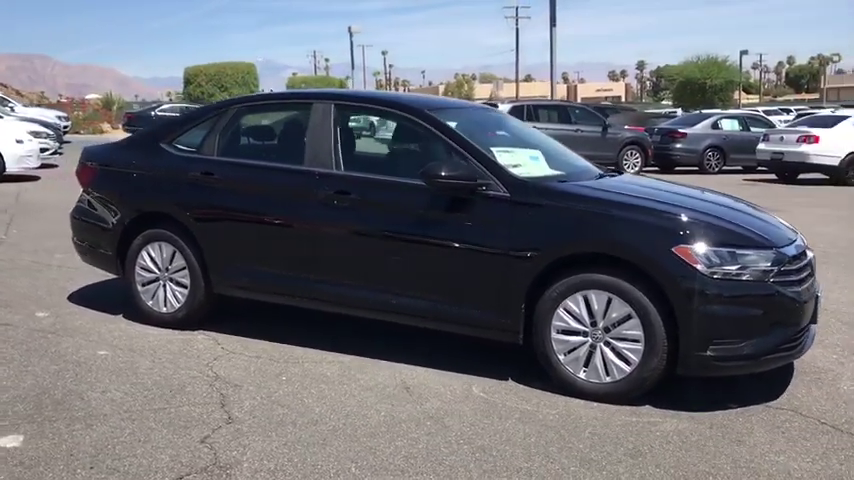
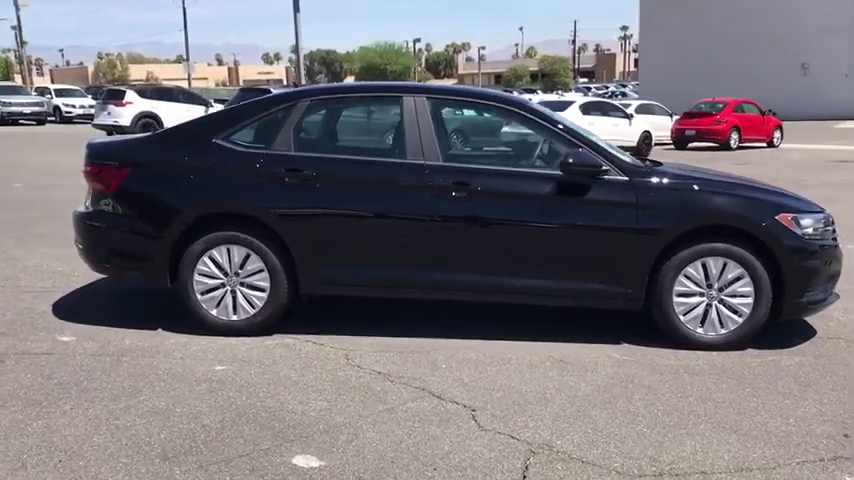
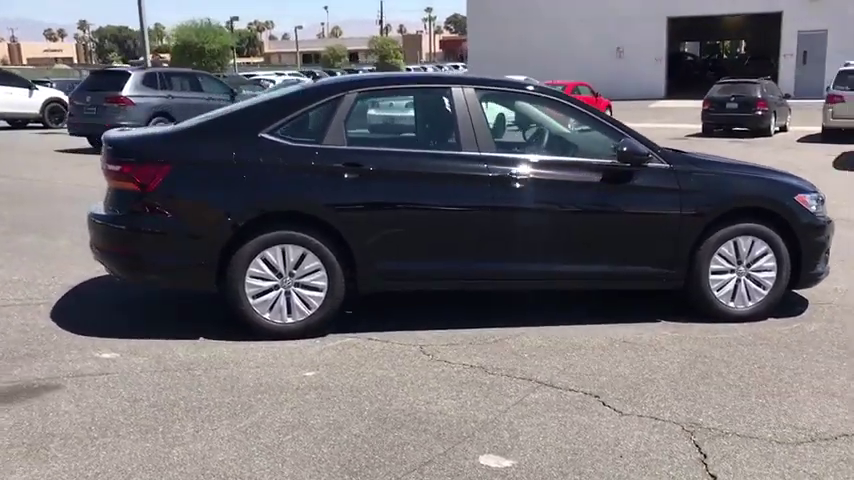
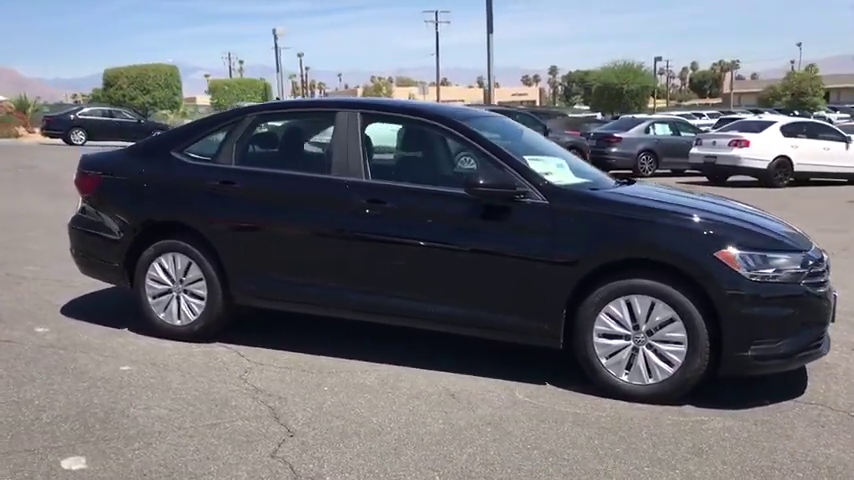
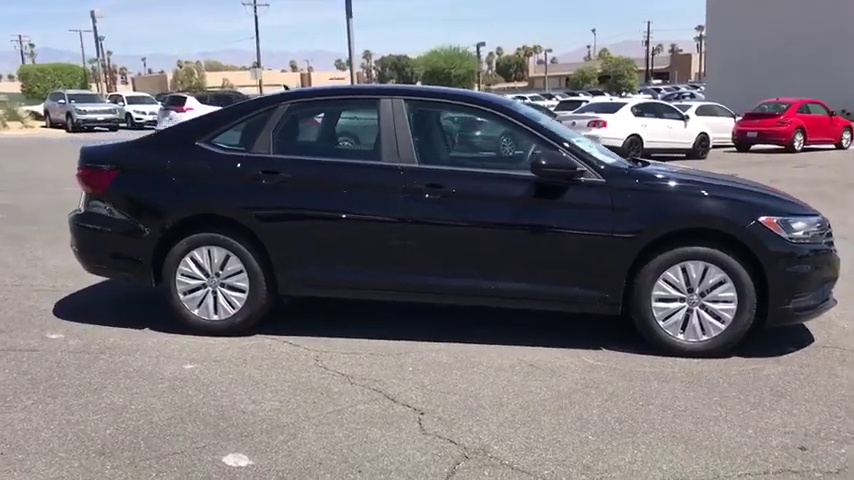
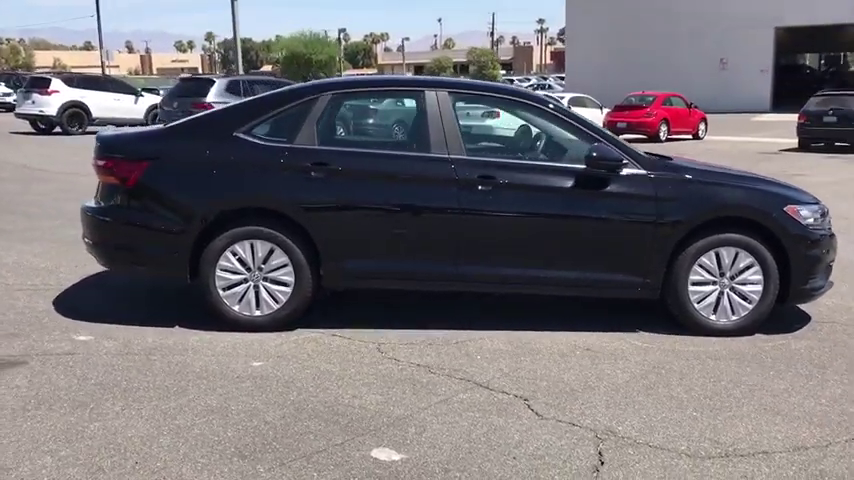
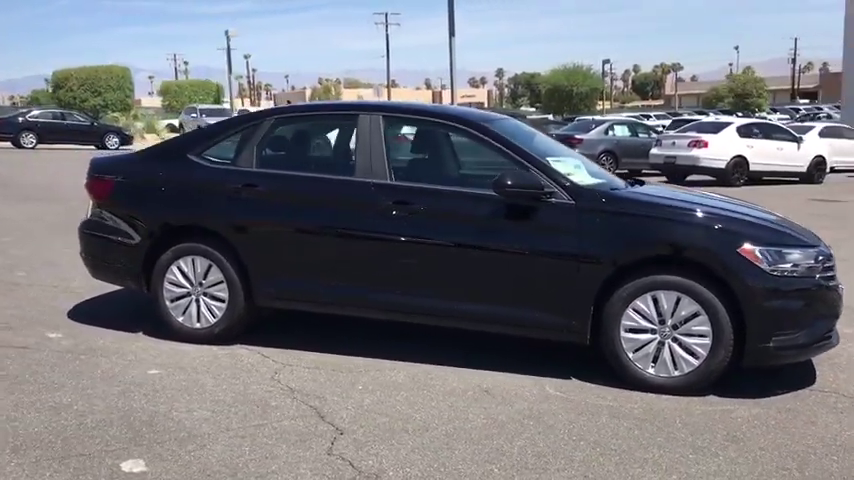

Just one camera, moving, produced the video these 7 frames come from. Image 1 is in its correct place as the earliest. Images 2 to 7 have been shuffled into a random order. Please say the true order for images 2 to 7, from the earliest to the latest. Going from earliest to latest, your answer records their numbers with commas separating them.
4, 7, 5, 2, 6, 3
